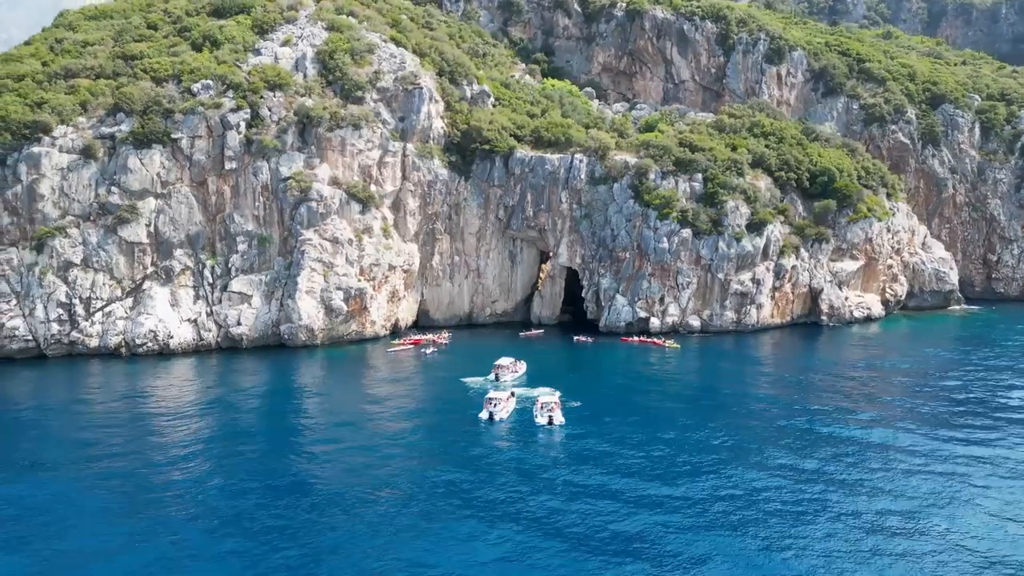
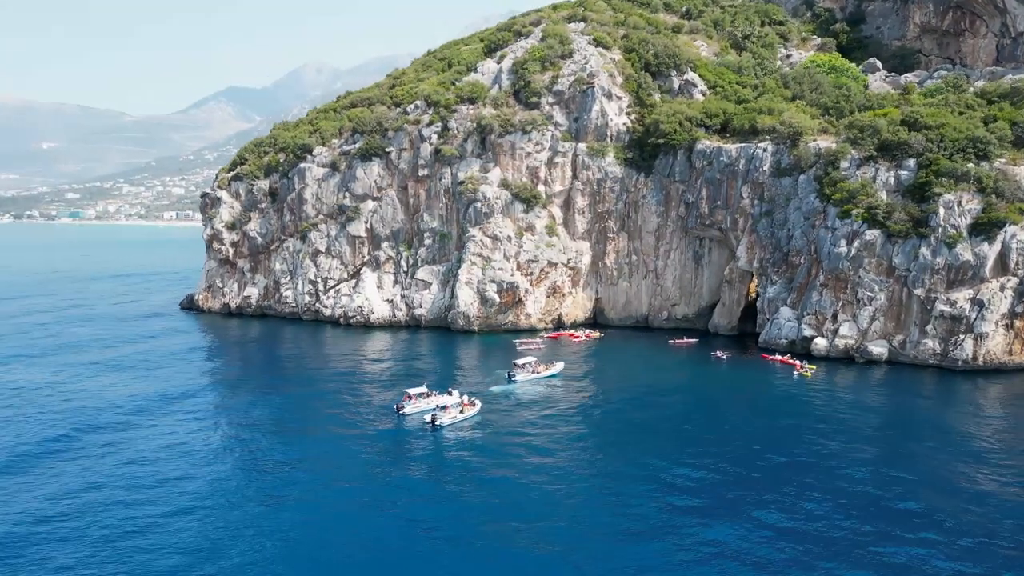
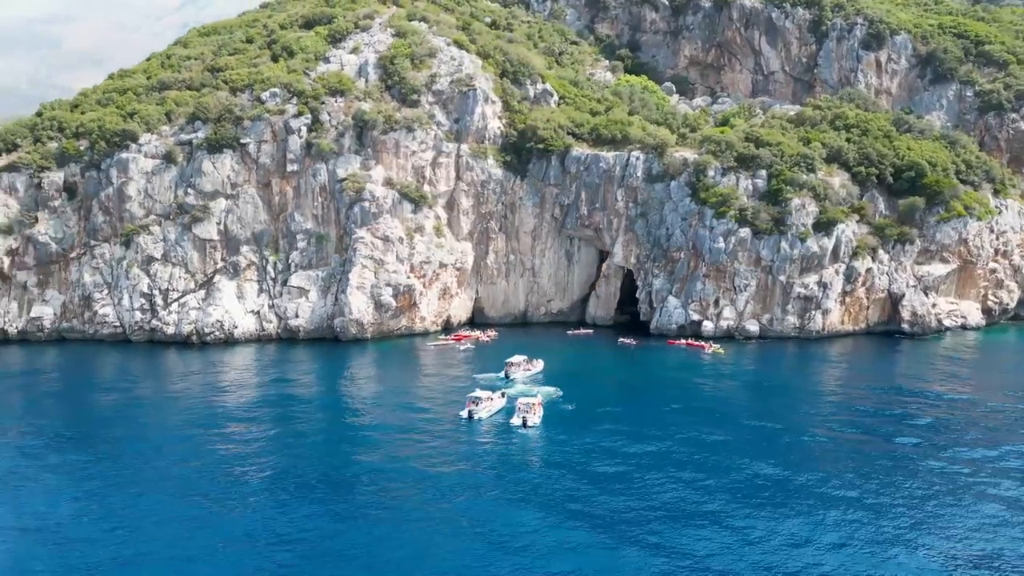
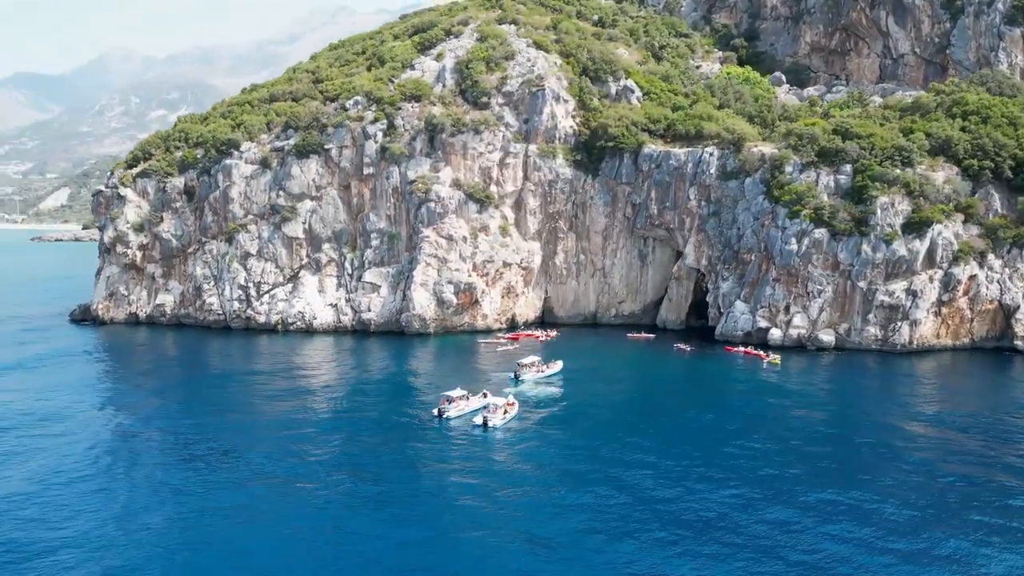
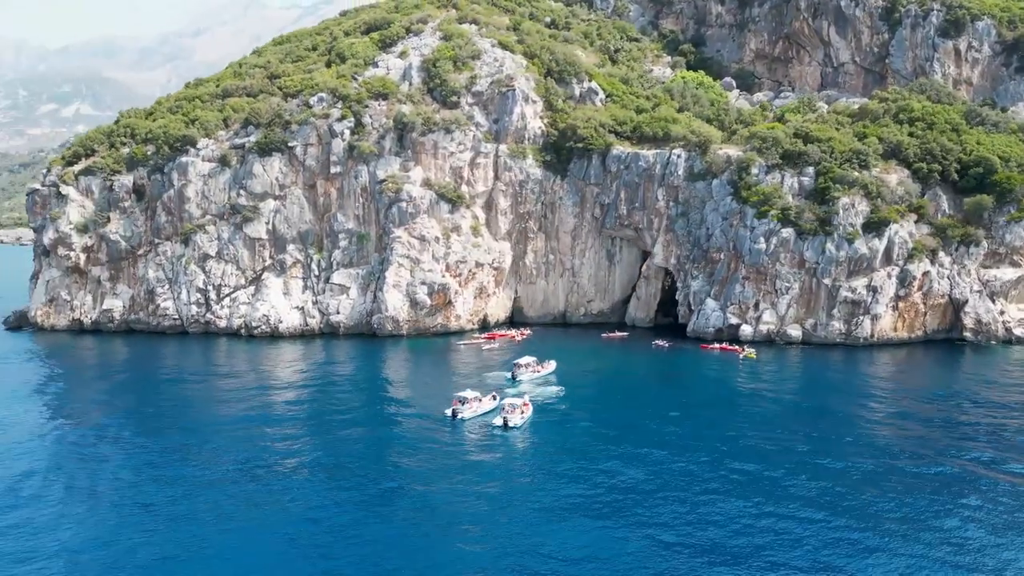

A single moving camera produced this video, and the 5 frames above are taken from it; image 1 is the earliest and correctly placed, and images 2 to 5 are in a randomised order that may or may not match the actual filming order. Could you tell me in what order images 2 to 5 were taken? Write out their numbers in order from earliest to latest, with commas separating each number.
3, 5, 4, 2
